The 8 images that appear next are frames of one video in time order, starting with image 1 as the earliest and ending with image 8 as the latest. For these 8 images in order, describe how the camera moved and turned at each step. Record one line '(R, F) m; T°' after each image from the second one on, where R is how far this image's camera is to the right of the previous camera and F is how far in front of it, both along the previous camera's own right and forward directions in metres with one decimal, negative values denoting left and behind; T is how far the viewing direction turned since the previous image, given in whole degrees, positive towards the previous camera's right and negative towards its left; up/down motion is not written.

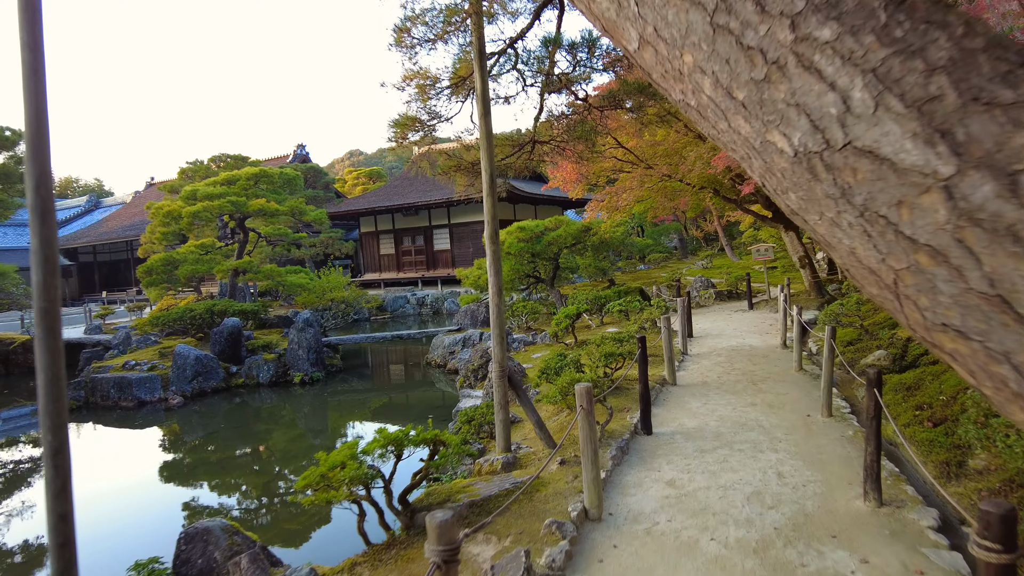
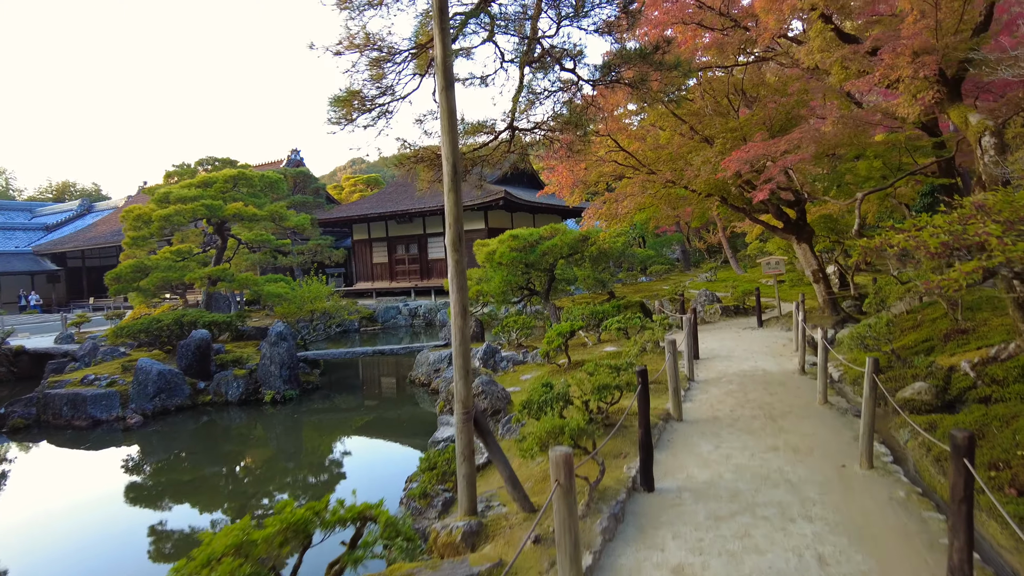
(+0.2, +0.8) m; 0°
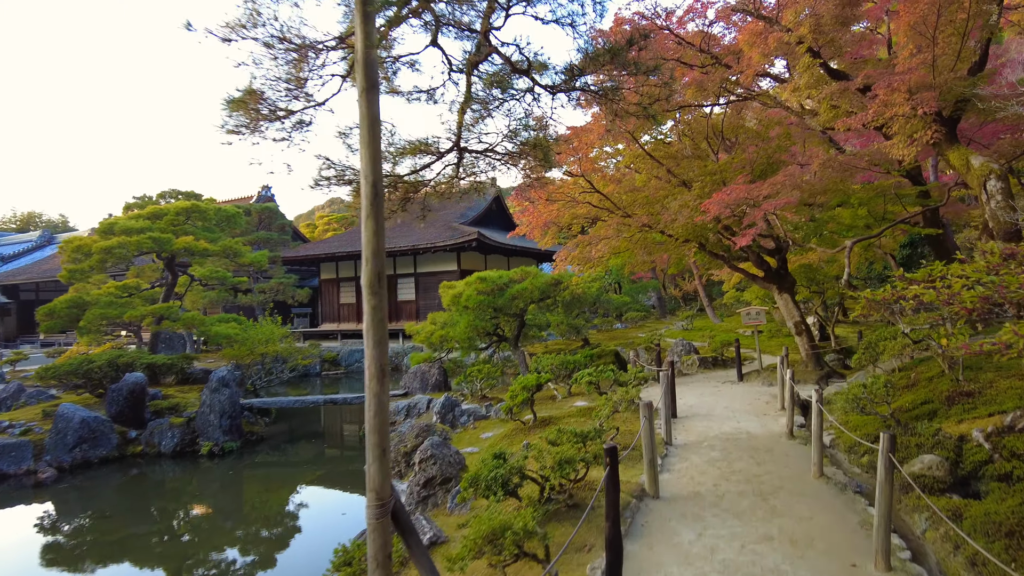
(+0.2, +0.6) m; +2°
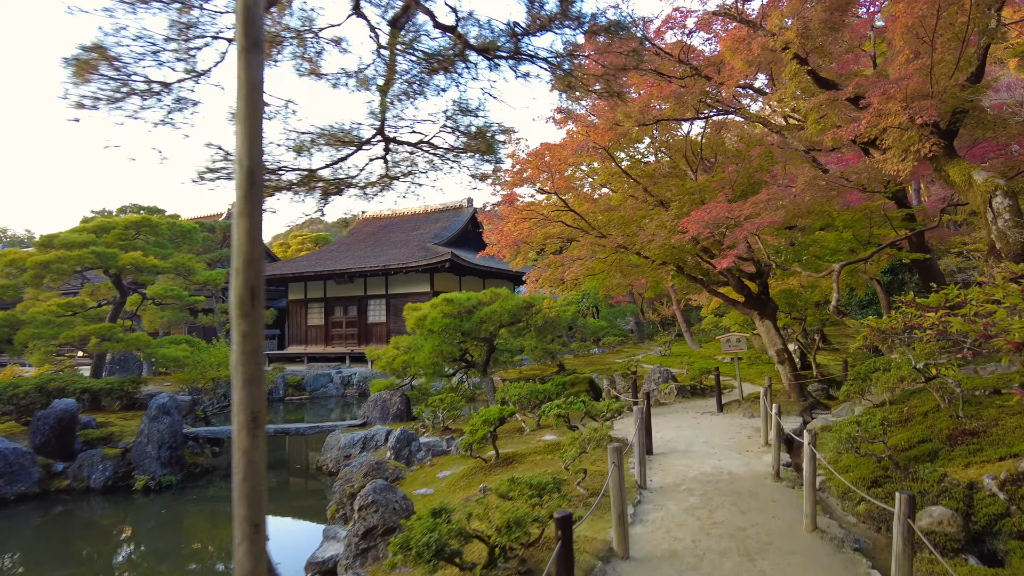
(+0.2, +0.6) m; +2°
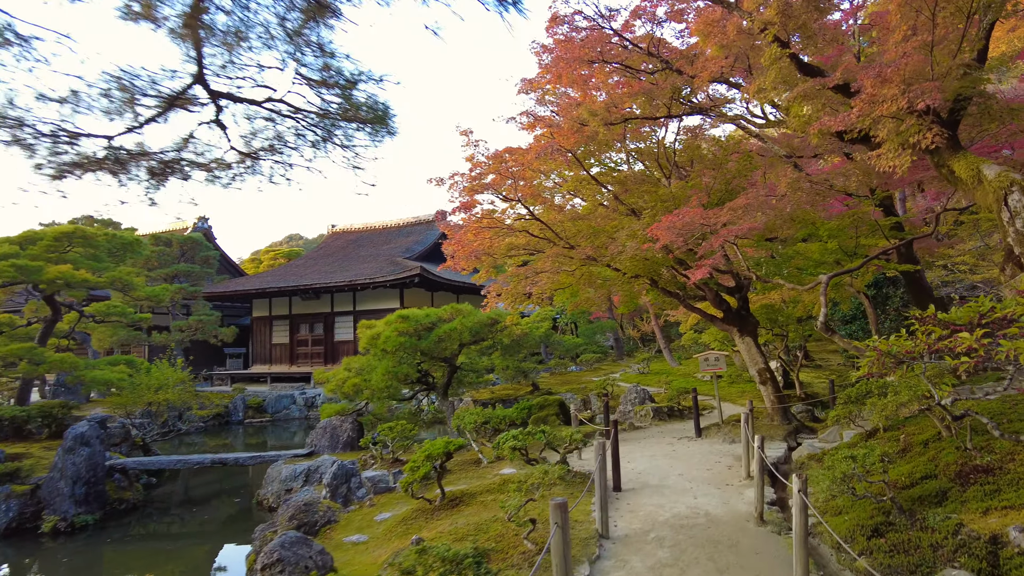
(+0.3, +0.7) m; +2°
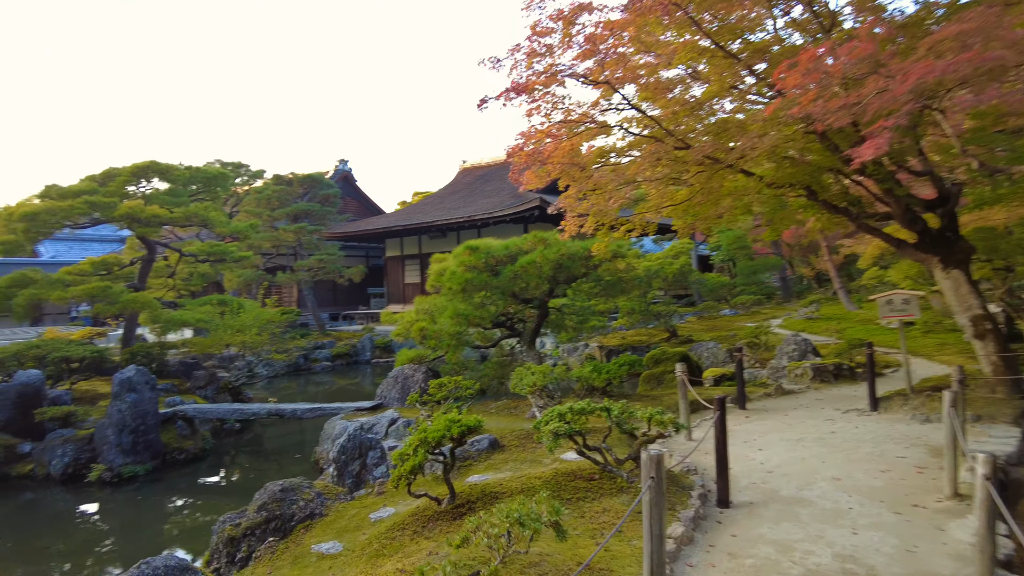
(+0.6, +1.9) m; -14°
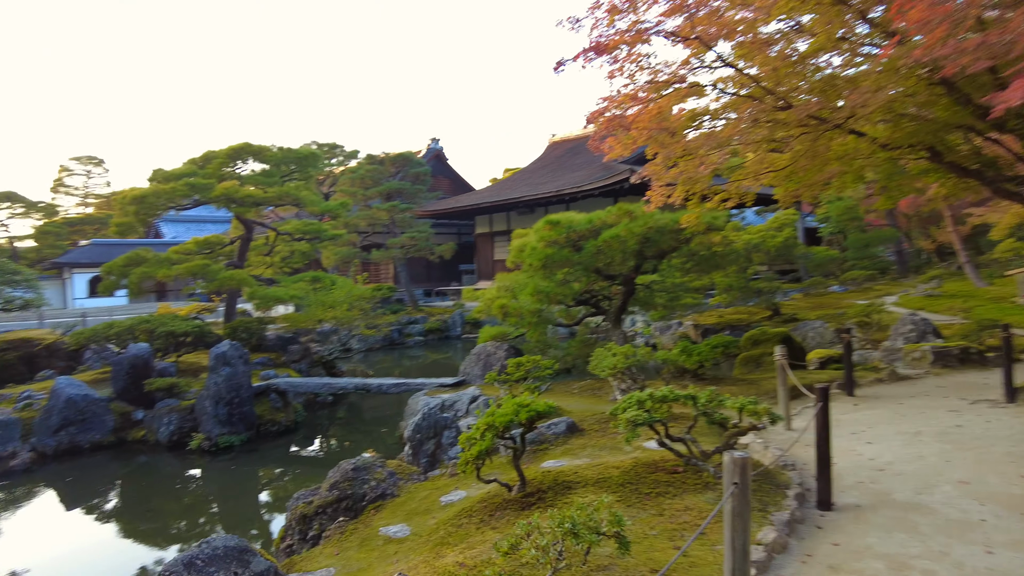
(+0.1, +0.3) m; -8°
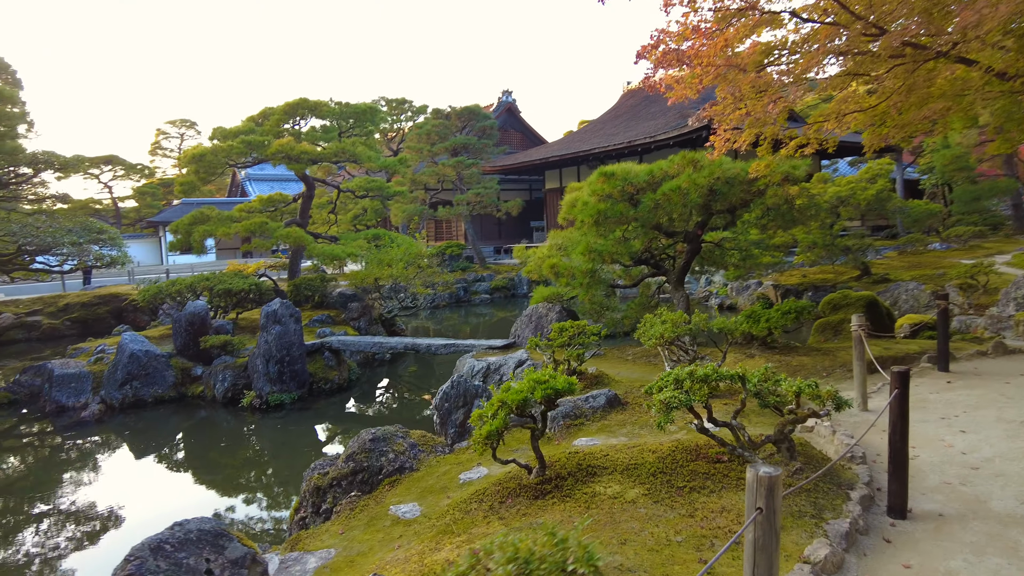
(+0.3, +0.4) m; -7°
